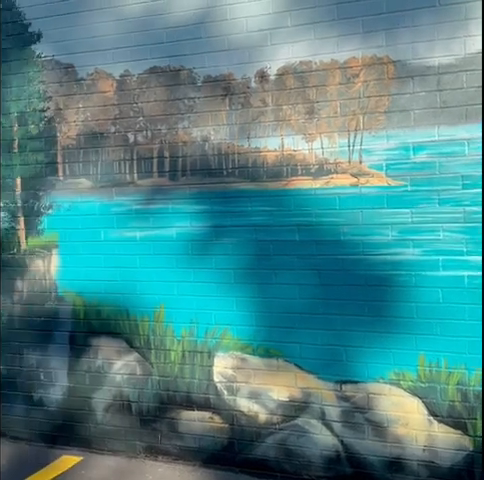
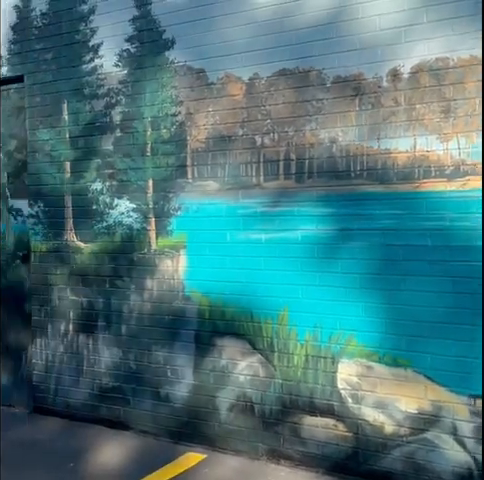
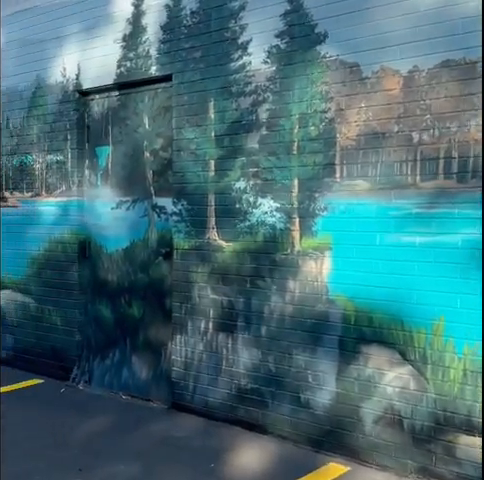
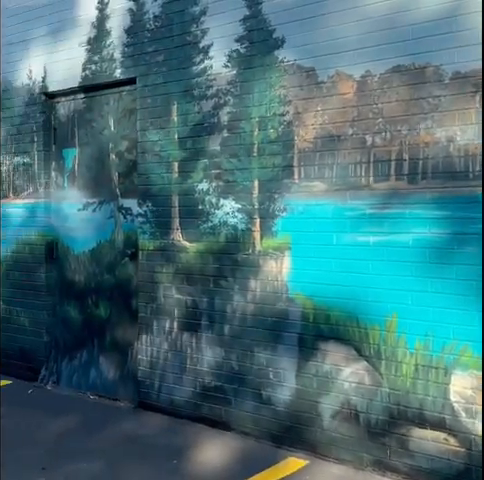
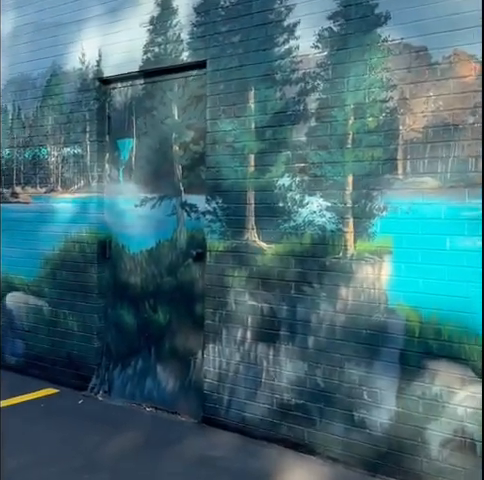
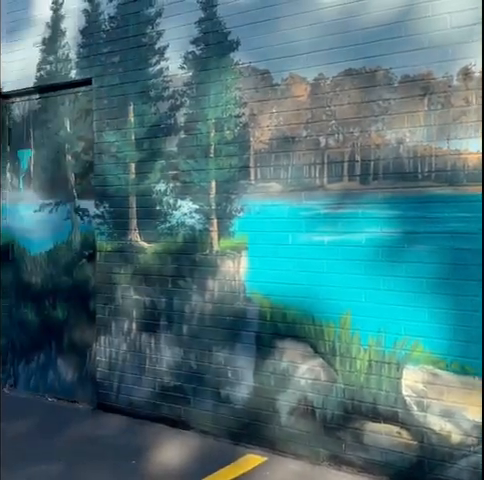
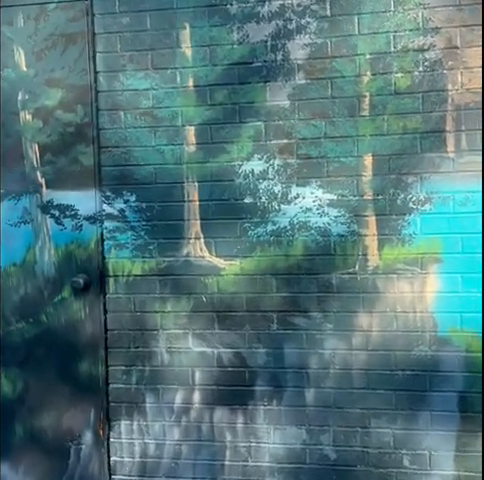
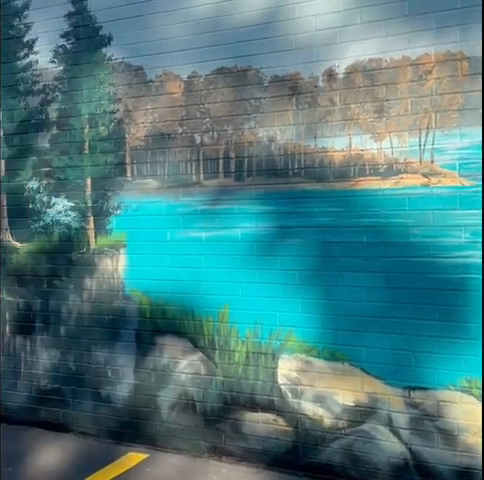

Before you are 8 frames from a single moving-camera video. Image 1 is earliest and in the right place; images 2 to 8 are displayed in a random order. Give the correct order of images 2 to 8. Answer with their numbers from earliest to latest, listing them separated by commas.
8, 2, 6, 4, 3, 5, 7
